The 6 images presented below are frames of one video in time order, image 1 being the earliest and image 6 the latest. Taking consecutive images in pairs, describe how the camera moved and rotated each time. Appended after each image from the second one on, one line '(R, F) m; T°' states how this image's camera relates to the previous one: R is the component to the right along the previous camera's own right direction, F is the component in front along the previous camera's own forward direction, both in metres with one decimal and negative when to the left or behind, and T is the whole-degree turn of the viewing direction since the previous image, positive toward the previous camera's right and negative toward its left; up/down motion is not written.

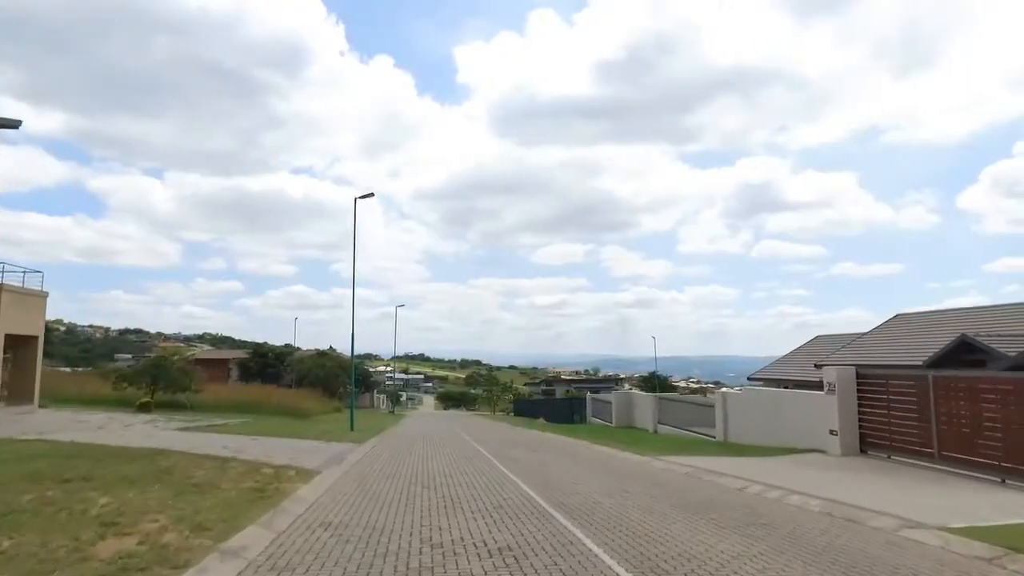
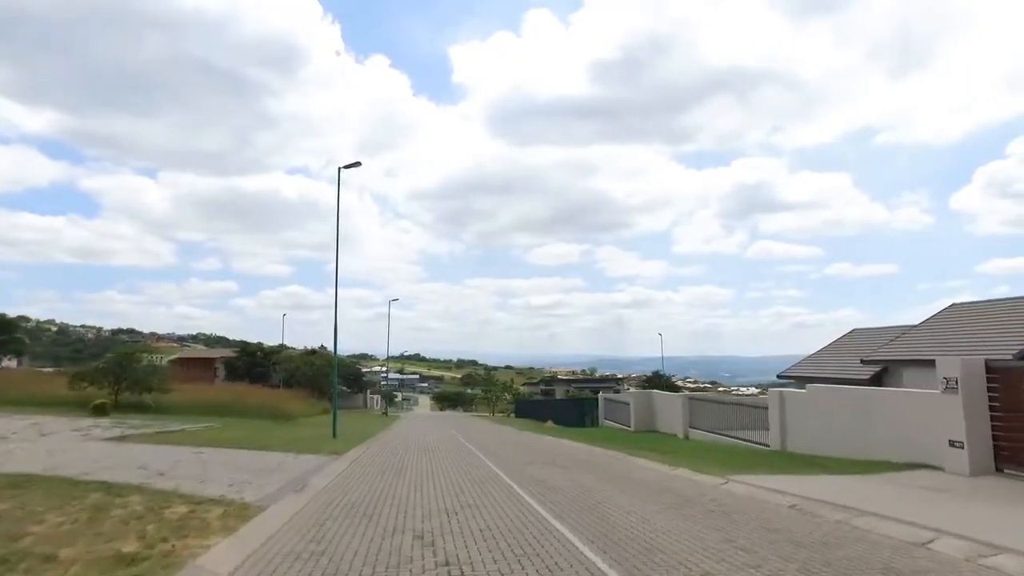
(-0.3, +3.2) m; 0°
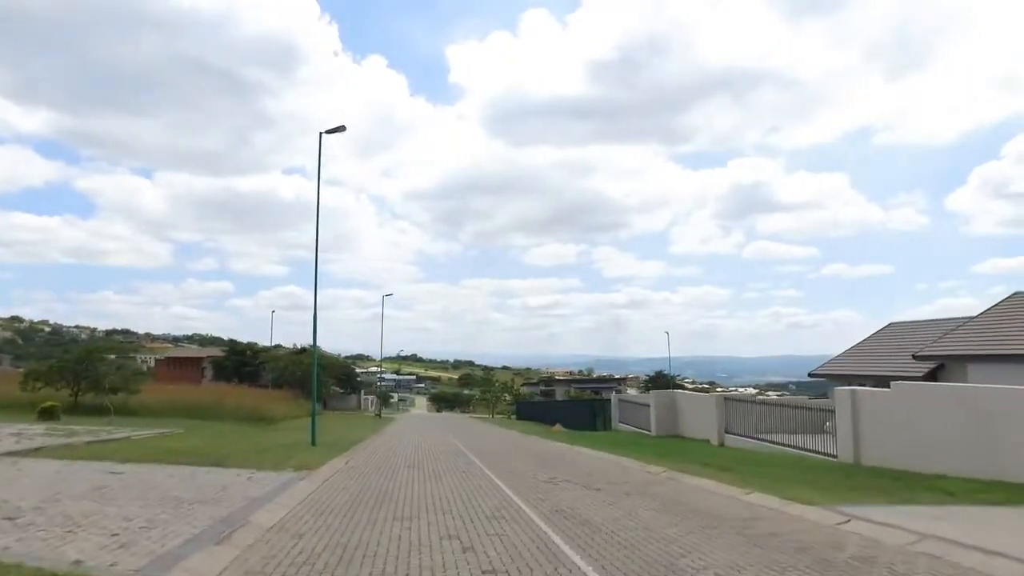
(-0.2, +2.9) m; 0°
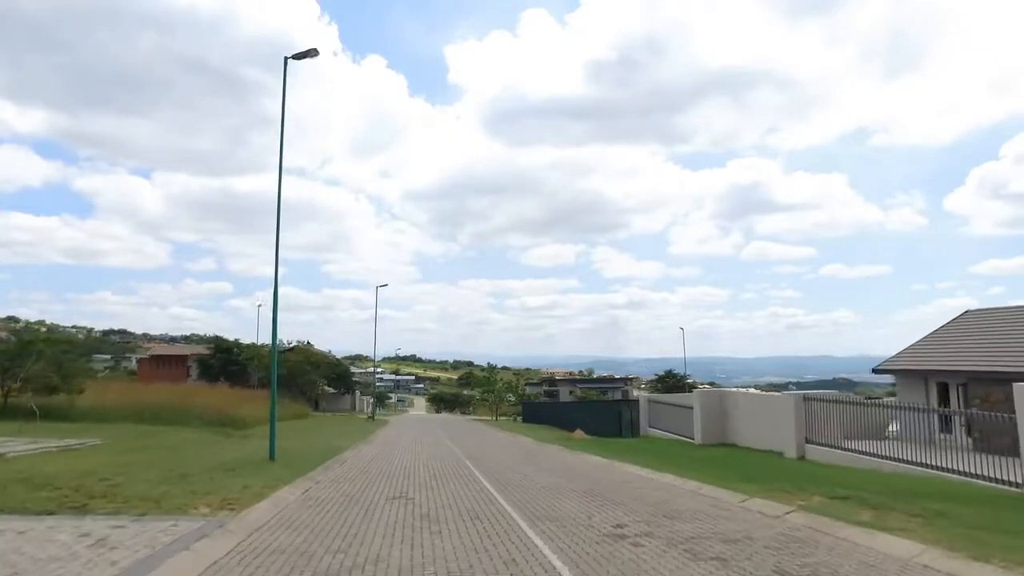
(-0.4, +4.1) m; 0°
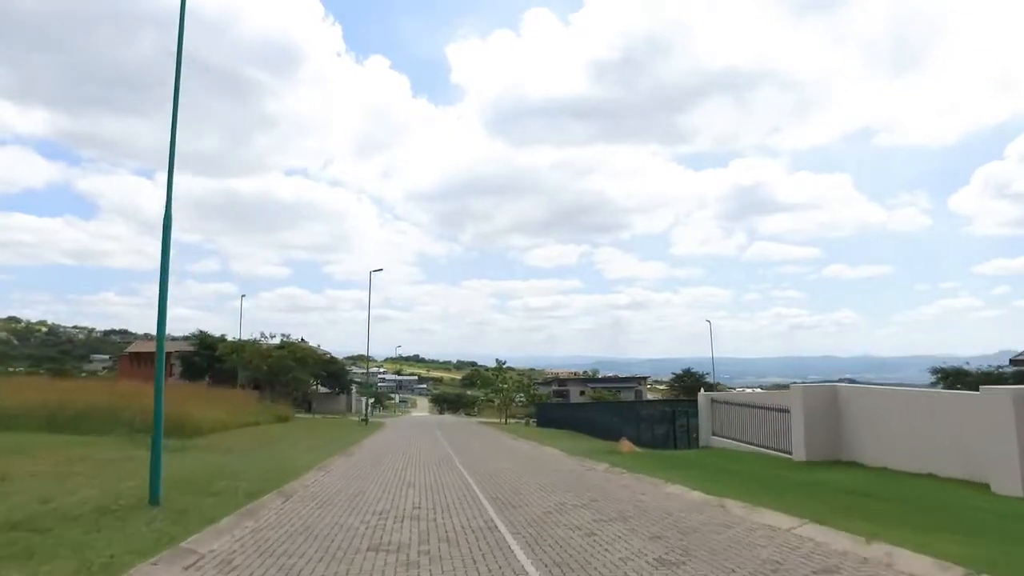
(-0.5, +5.4) m; 0°
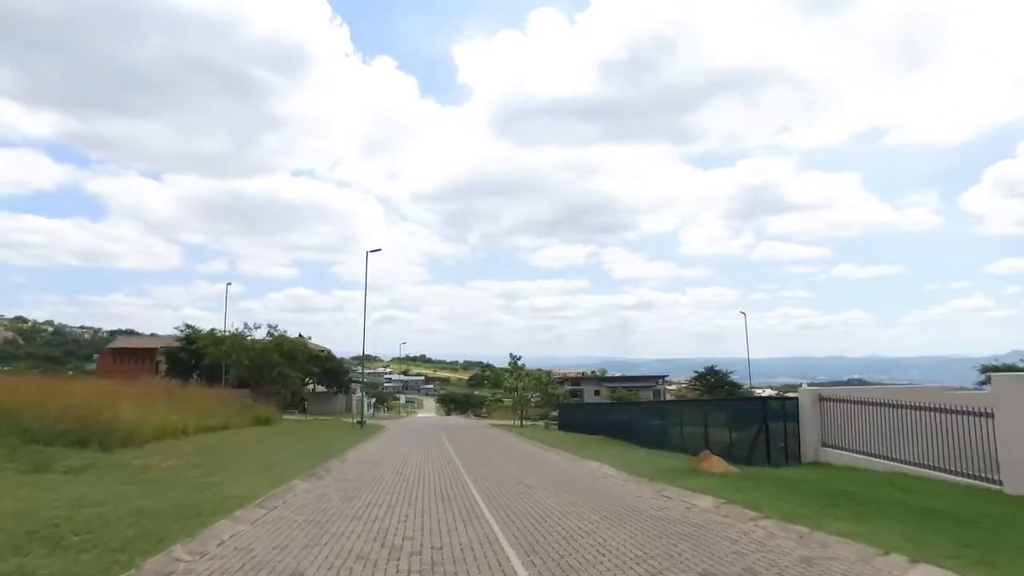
(-0.4, +5.1) m; 0°
